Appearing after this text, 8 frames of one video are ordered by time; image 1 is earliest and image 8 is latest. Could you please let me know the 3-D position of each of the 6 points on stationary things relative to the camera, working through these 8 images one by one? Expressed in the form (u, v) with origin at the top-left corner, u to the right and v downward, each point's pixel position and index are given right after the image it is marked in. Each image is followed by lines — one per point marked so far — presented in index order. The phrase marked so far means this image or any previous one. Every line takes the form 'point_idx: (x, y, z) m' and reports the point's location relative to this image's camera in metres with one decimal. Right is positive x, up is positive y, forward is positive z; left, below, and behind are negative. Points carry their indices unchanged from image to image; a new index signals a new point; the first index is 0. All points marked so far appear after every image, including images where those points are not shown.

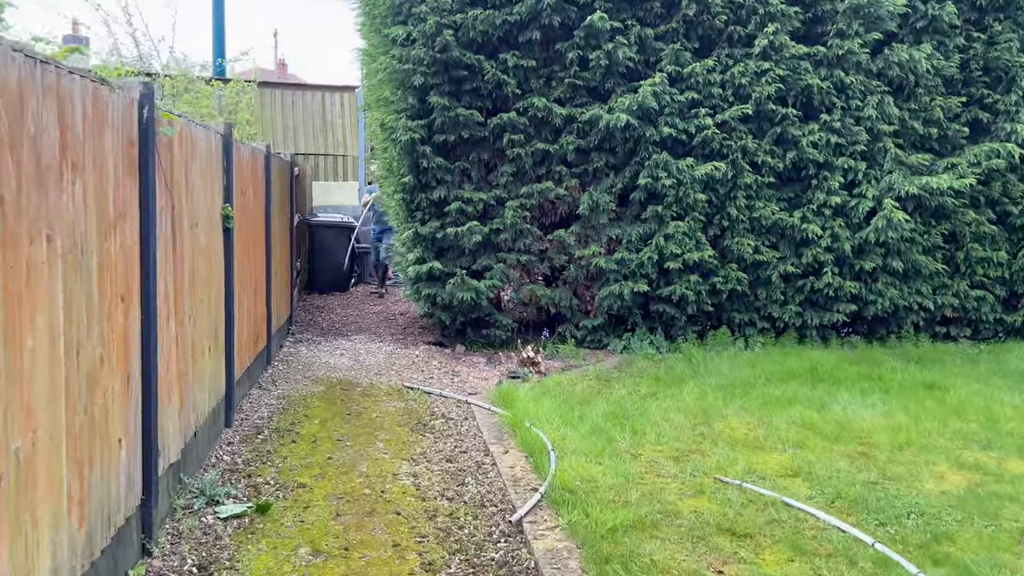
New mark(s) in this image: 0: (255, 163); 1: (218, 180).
0: (-1.9, +0.9, +6.5) m
1: (-1.7, +0.6, +5.0) m
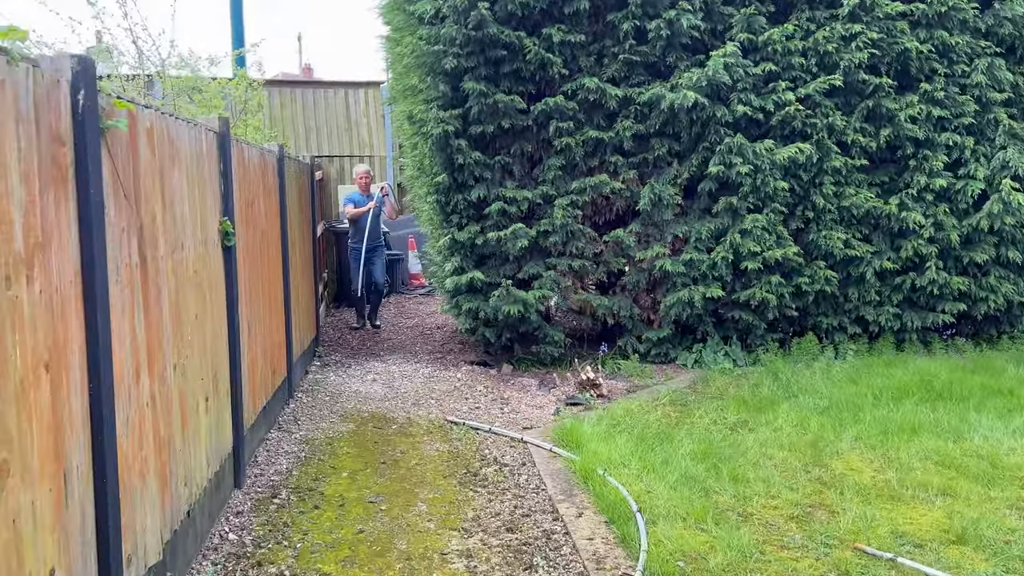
0: (-1.6, +0.8, +5.6) m
1: (-1.4, +0.5, +4.0) m
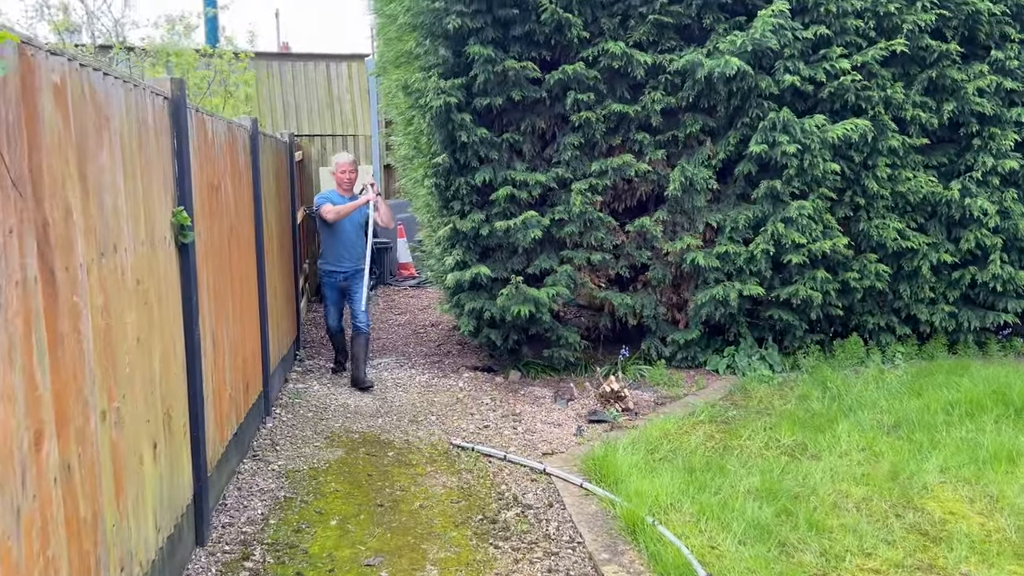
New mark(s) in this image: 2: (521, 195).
0: (-1.5, +0.8, +4.6) m
1: (-1.3, +0.4, +3.1) m
2: (+0.1, +0.6, +5.7) m
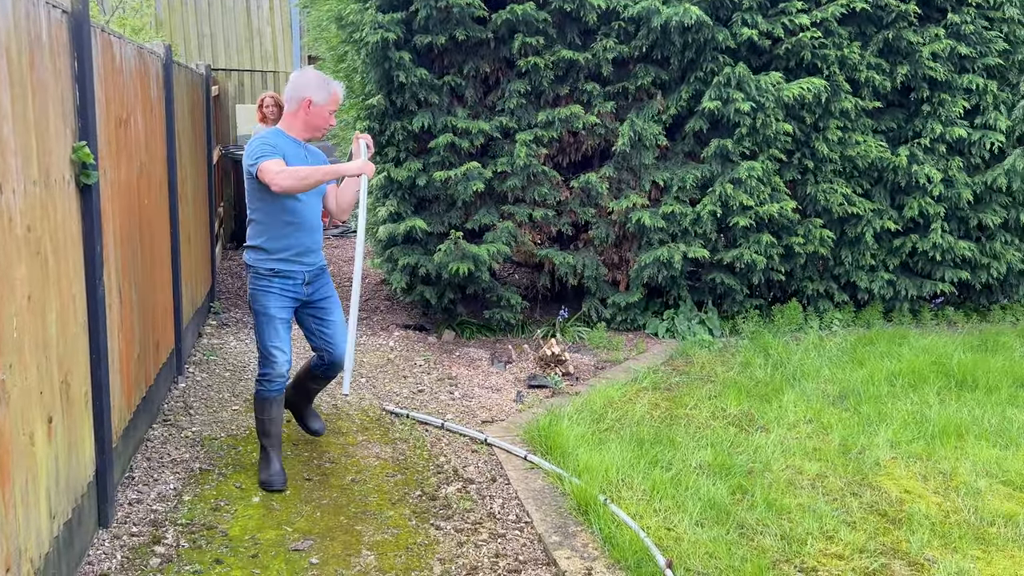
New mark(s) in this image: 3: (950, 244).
0: (-1.8, +1.0, +4.1) m
1: (-1.4, +0.6, +2.6) m
2: (-0.3, +0.9, +5.4) m
3: (+3.0, +0.3, +5.9) m
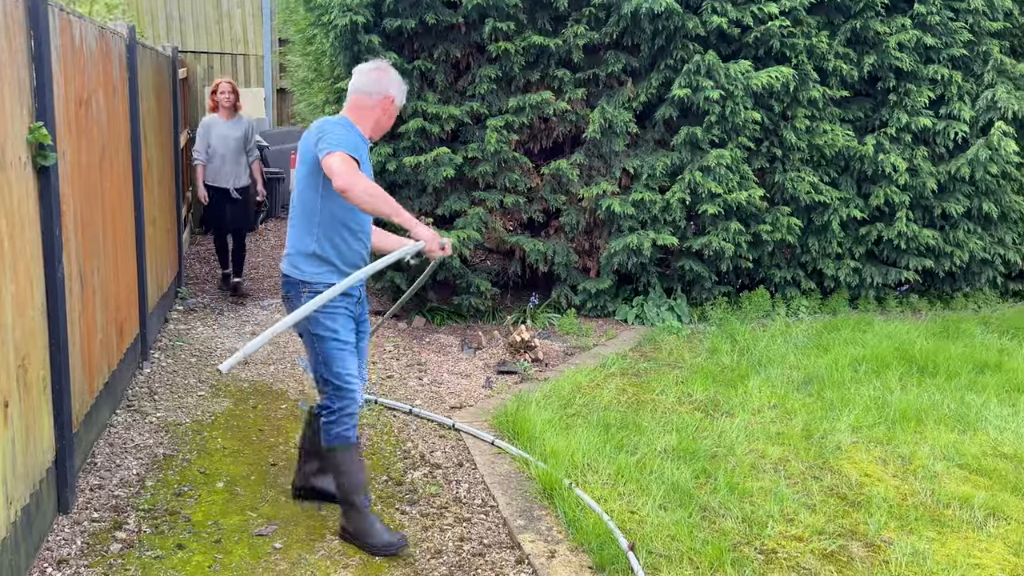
0: (-1.9, +1.1, +4.0) m
1: (-1.5, +0.7, +2.6) m
2: (-0.5, +1.0, +5.3) m
3: (+2.8, +0.4, +6.0) m
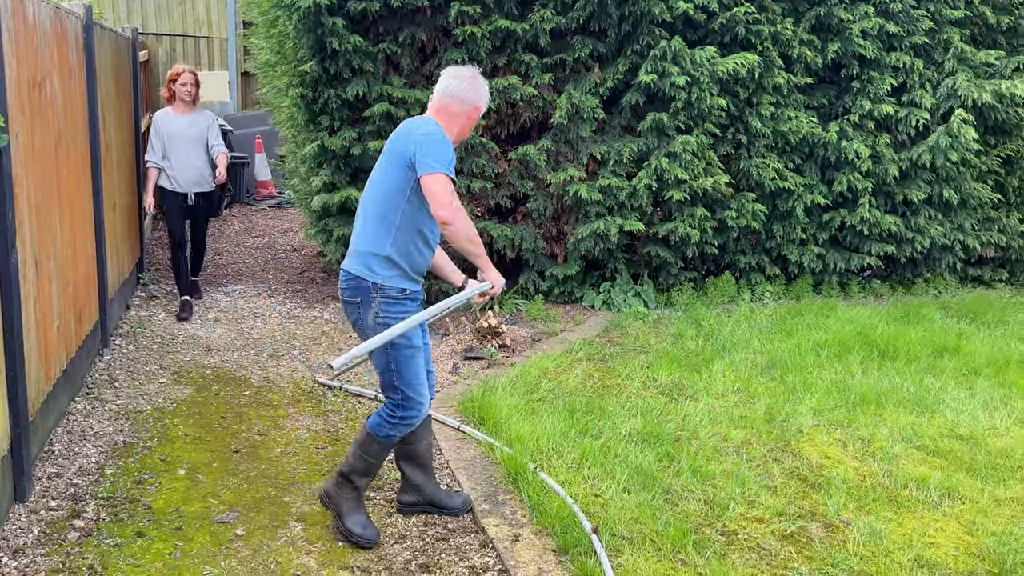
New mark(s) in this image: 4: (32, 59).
0: (-2.1, +1.2, +4.0) m
1: (-1.6, +0.7, +2.5) m
2: (-0.7, +1.1, +5.3) m
3: (+2.6, +0.5, +6.1) m
4: (-1.9, +0.9, +3.4) m
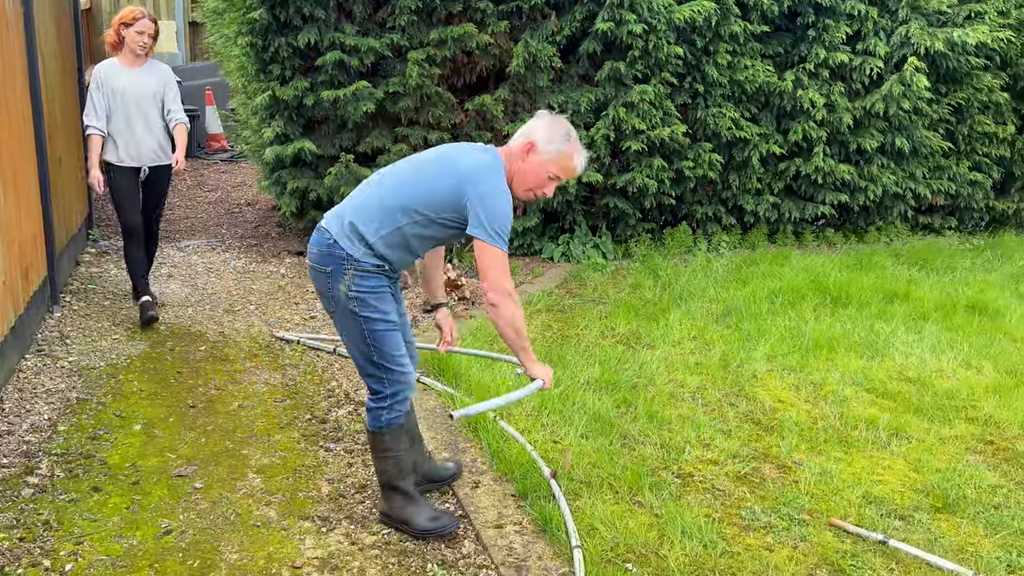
0: (-2.3, +1.4, +3.8) m
1: (-1.8, +0.8, +2.4) m
2: (-1.0, +1.4, +5.2) m
3: (+2.3, +0.9, +6.2) m
4: (-2.1, +1.1, +3.2) m
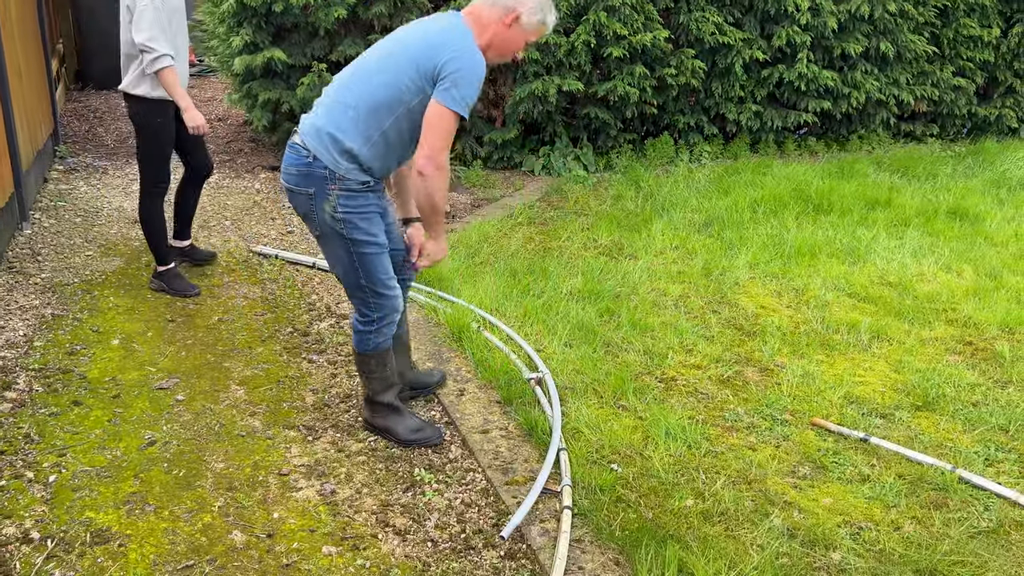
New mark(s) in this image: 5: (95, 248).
0: (-2.4, +1.7, +3.5) m
1: (-1.8, +1.1, +2.2) m
2: (-1.1, +1.9, +5.0) m
3: (+2.1, +1.5, +6.0) m
4: (-2.2, +1.4, +3.0) m
5: (-2.1, +0.2, +4.2) m
